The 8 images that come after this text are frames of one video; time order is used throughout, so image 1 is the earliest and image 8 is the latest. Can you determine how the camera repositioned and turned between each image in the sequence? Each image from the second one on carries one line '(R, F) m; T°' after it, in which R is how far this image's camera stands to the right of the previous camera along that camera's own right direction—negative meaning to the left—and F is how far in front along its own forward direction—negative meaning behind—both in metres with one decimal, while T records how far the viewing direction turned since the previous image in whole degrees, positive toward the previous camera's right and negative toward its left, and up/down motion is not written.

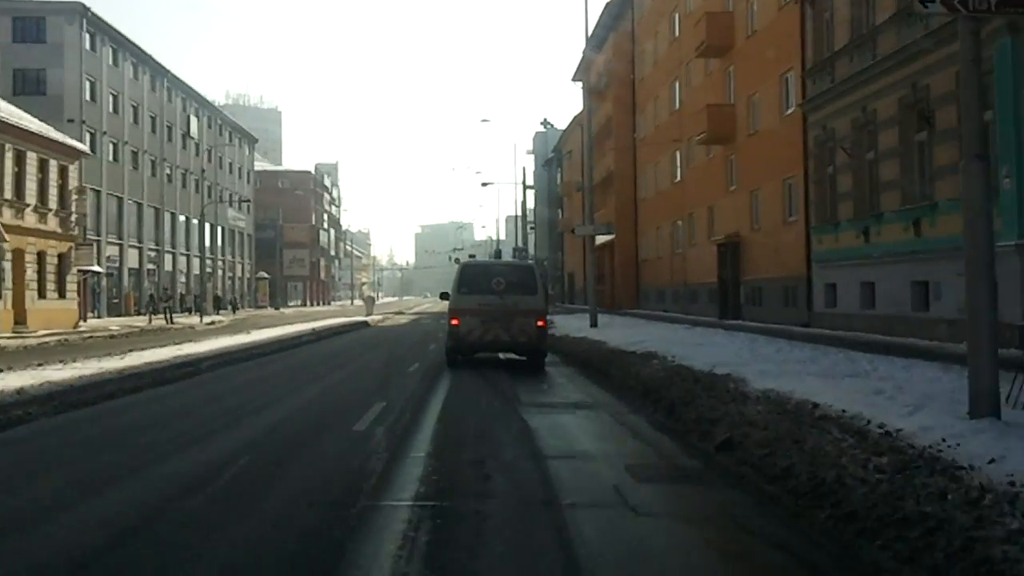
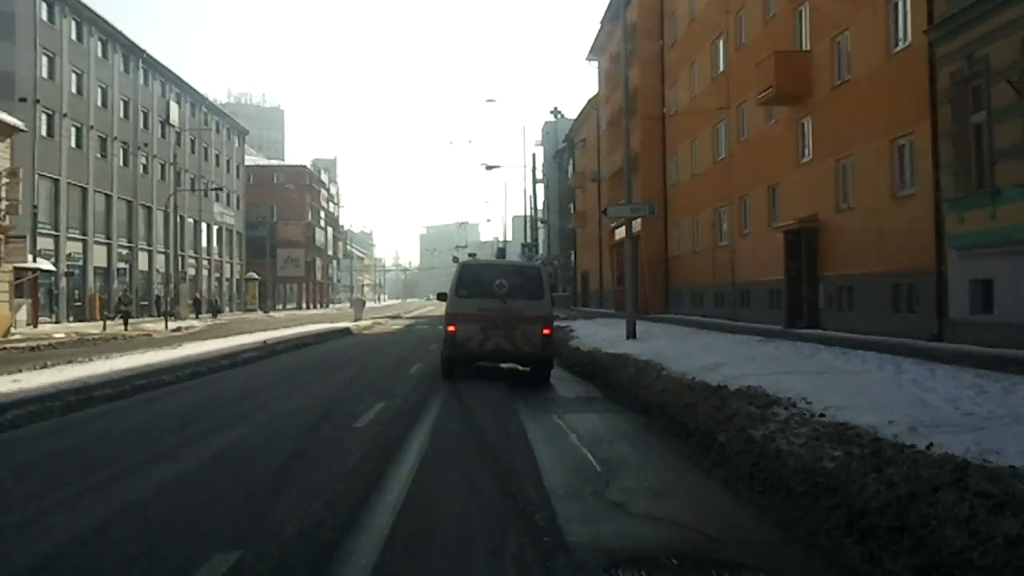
(-0.1, +6.1) m; 0°
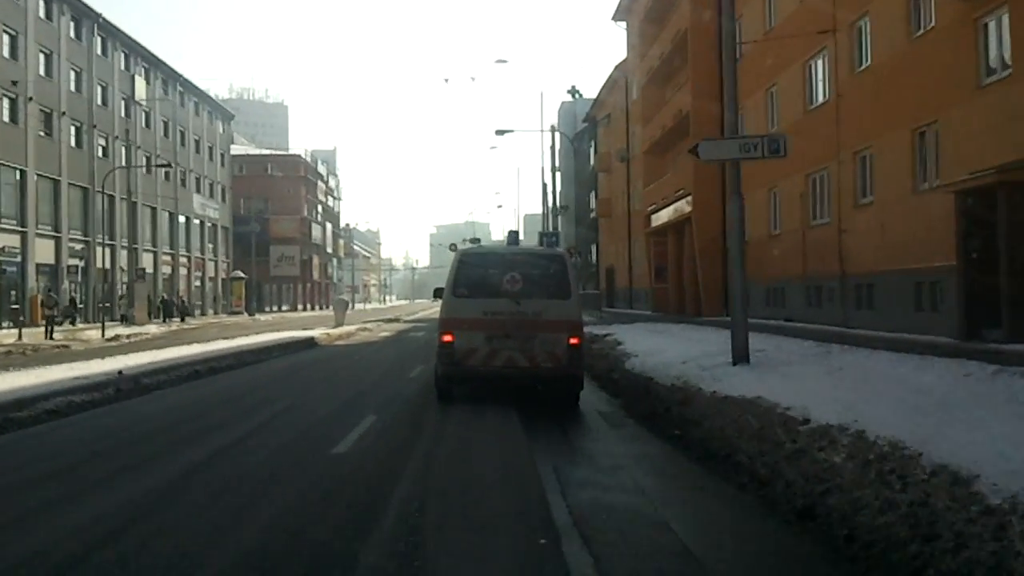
(-0.2, +7.9) m; -1°
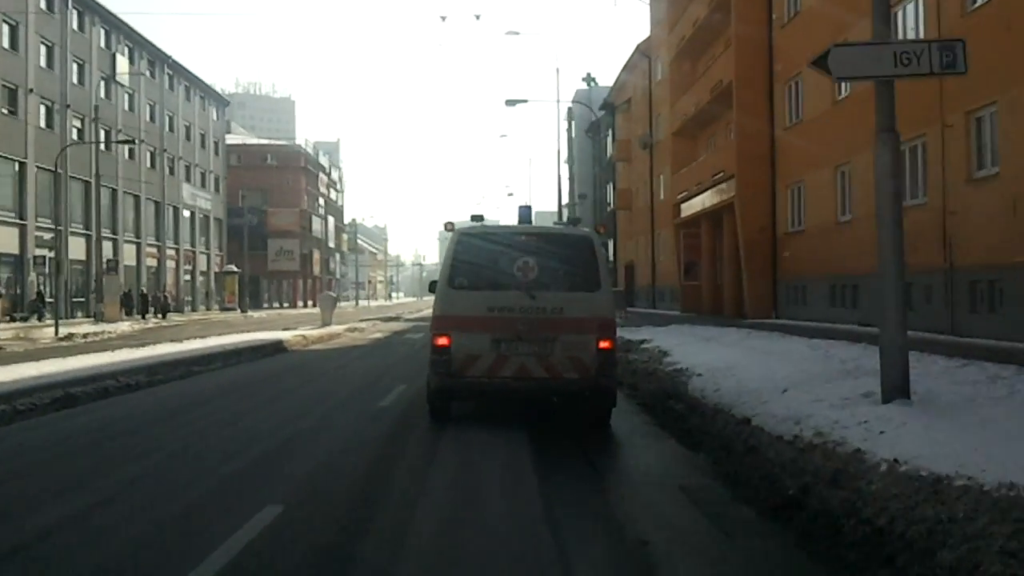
(-0.1, +4.2) m; 0°
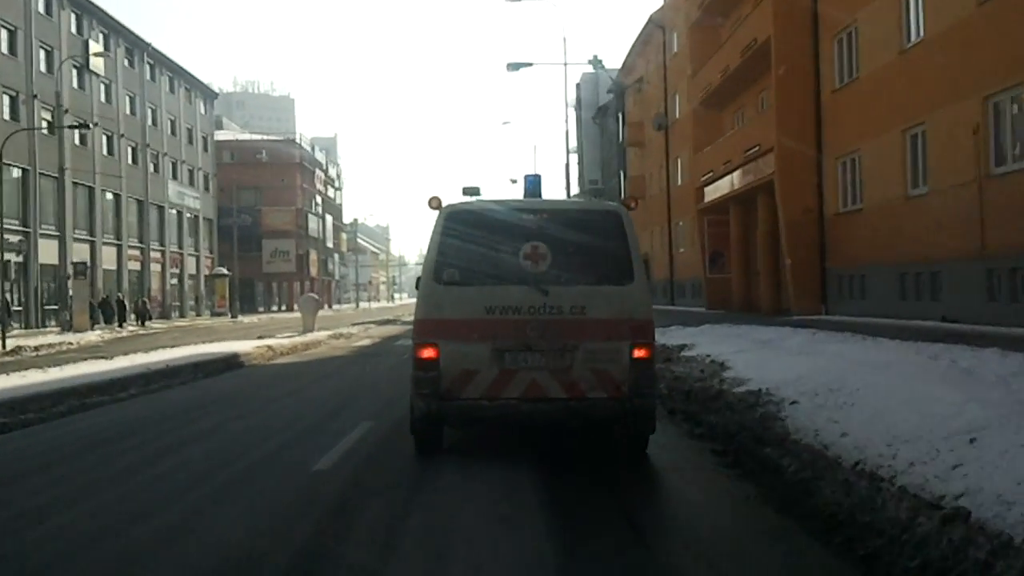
(0.0, +3.4) m; 0°
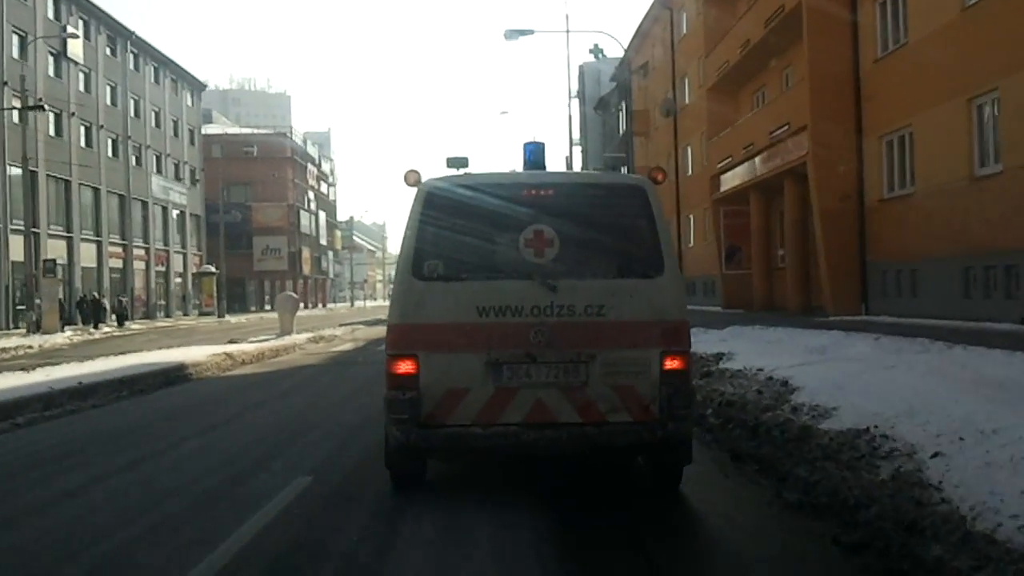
(0.0, +2.5) m; 0°
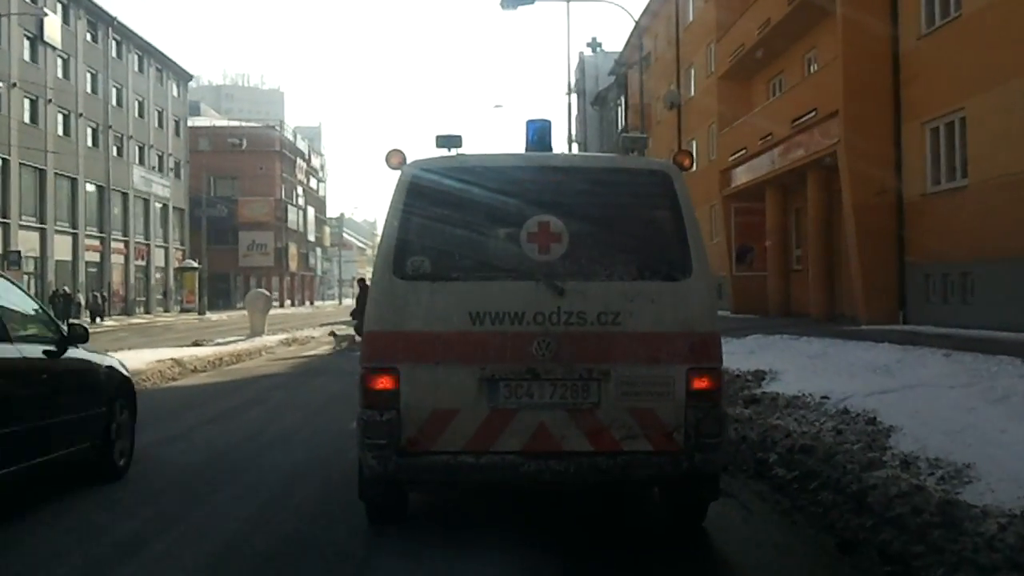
(0.0, +2.0) m; +1°
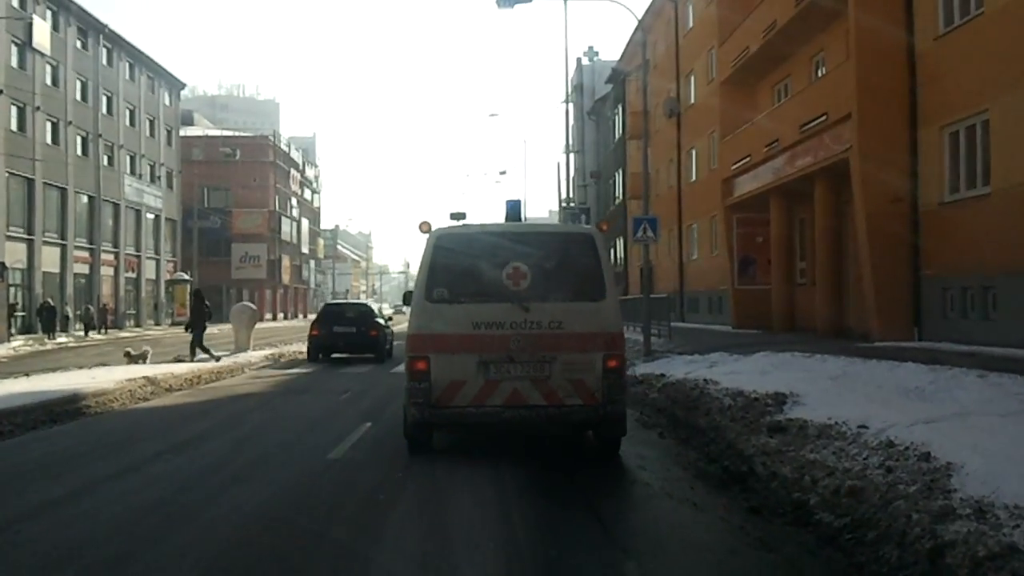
(0.0, +0.8) m; 0°
